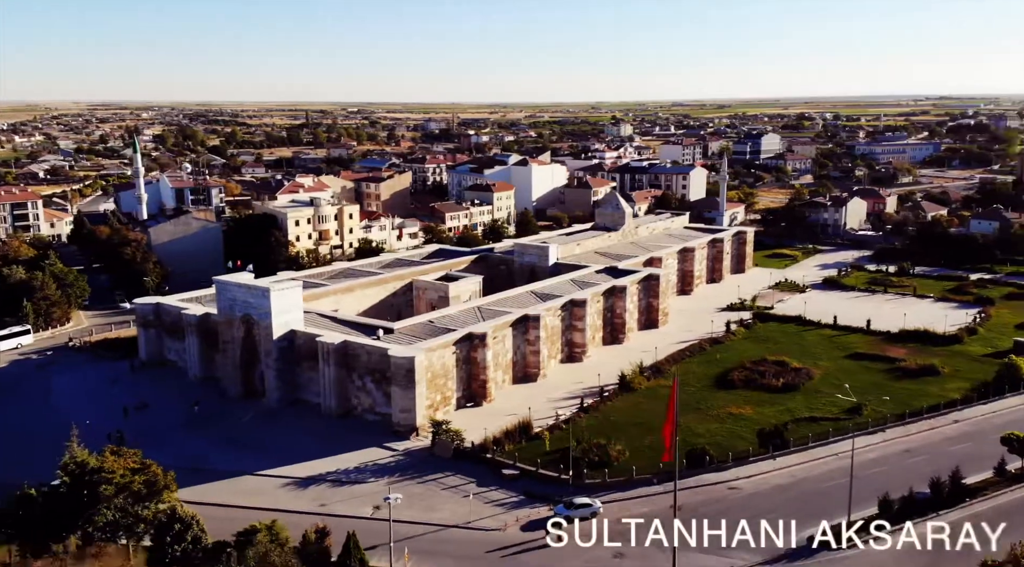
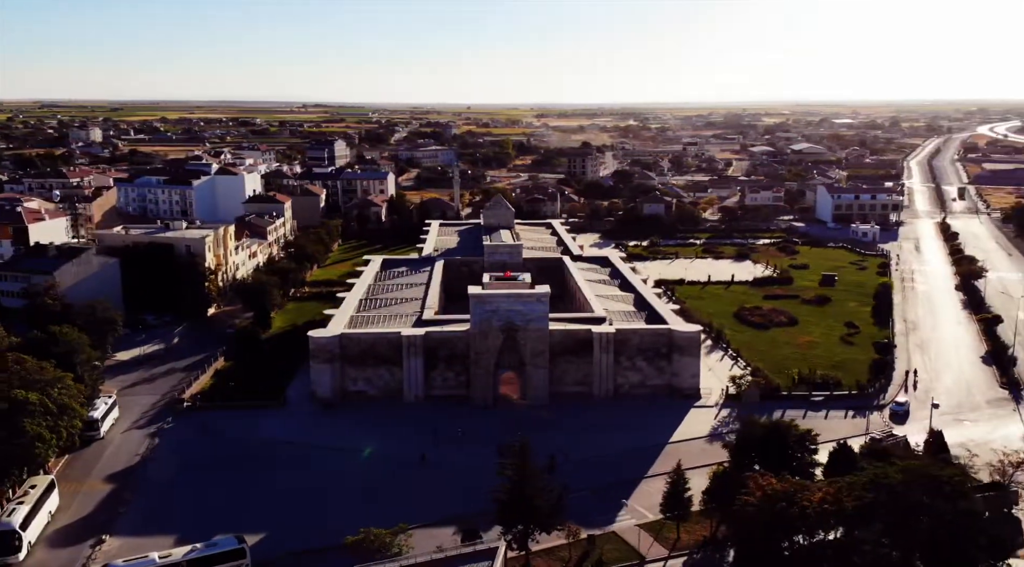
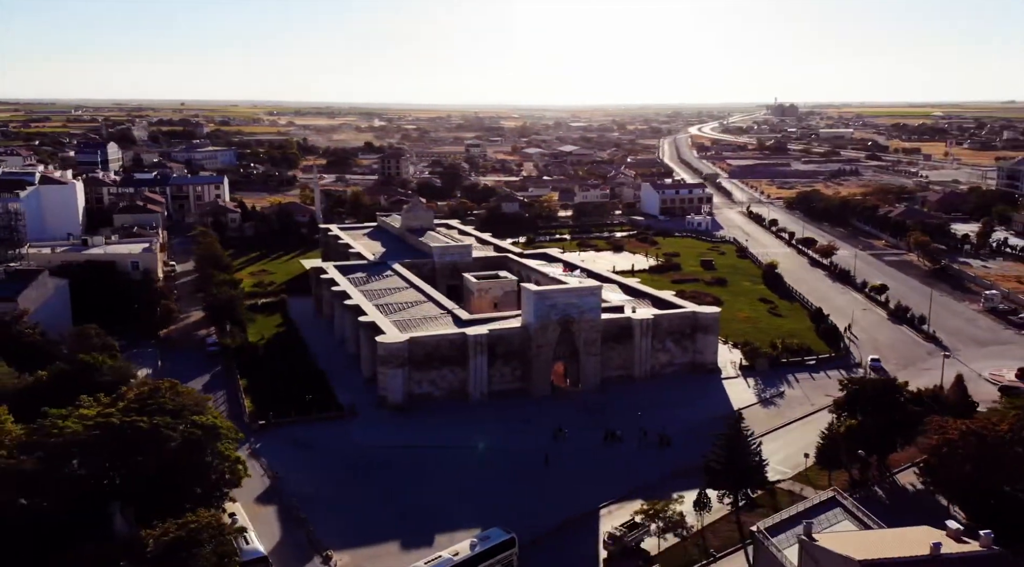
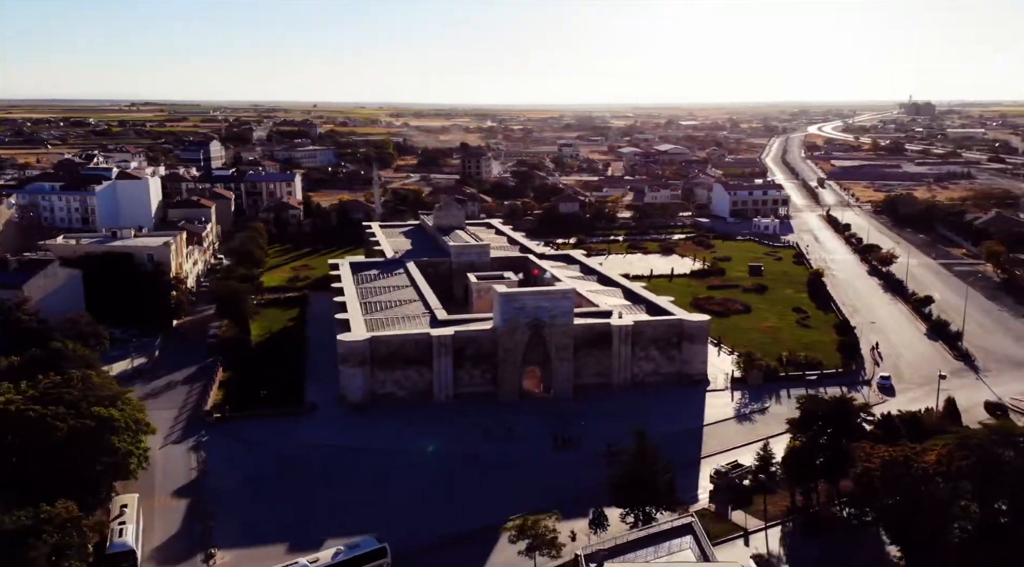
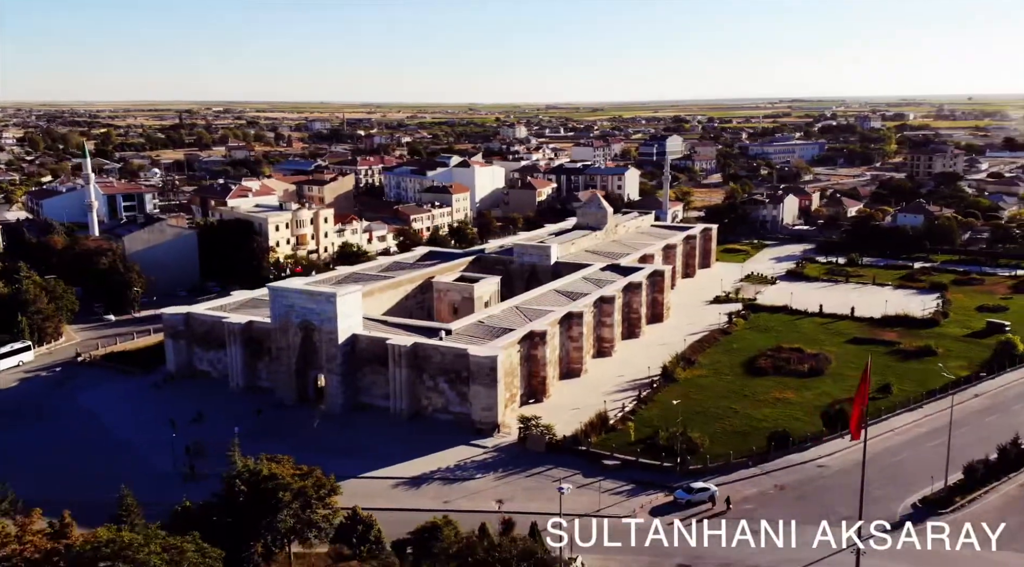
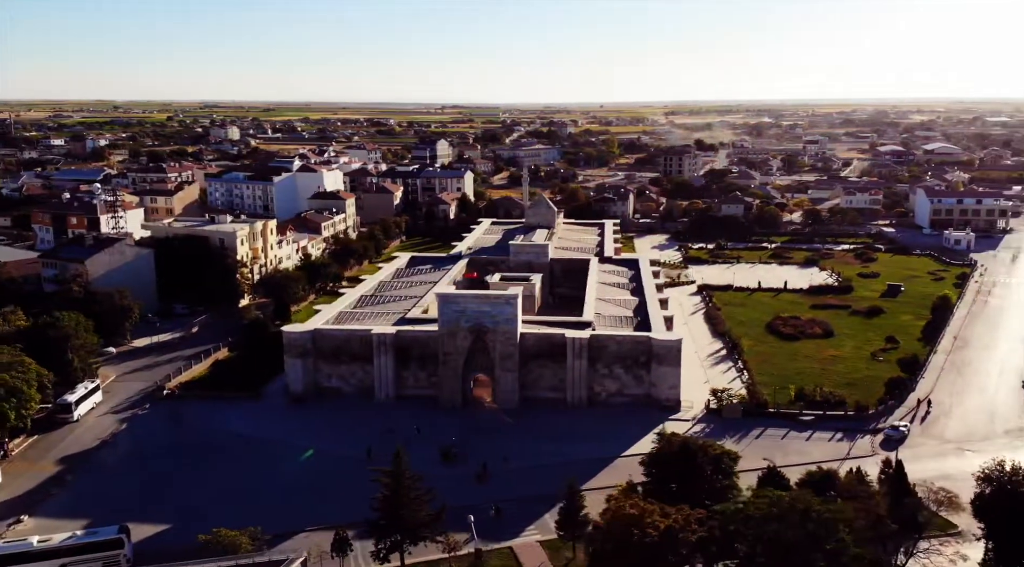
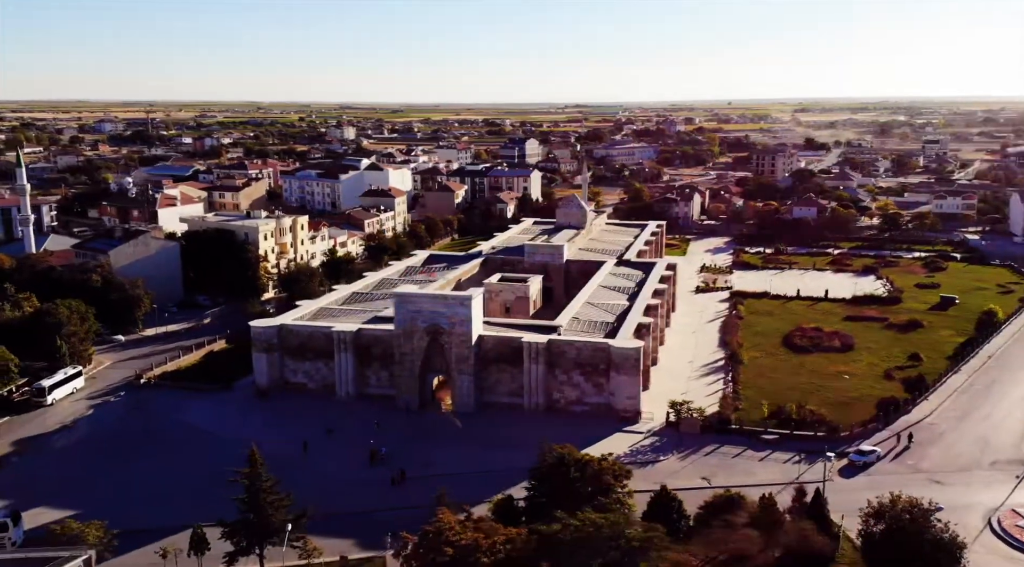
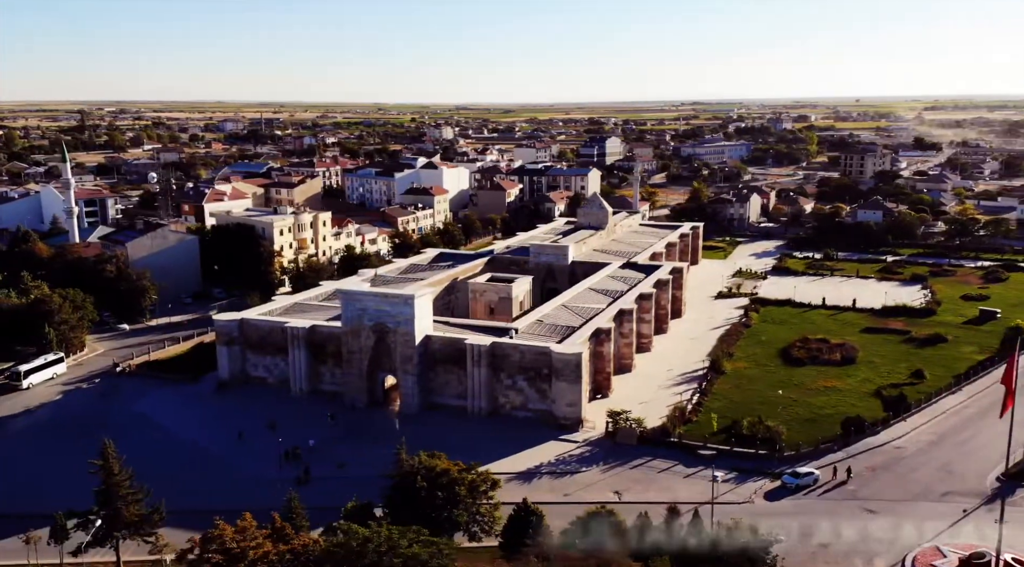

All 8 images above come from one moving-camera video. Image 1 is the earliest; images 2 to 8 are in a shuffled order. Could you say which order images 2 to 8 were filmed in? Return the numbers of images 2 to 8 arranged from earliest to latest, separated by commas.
5, 8, 7, 6, 2, 4, 3
